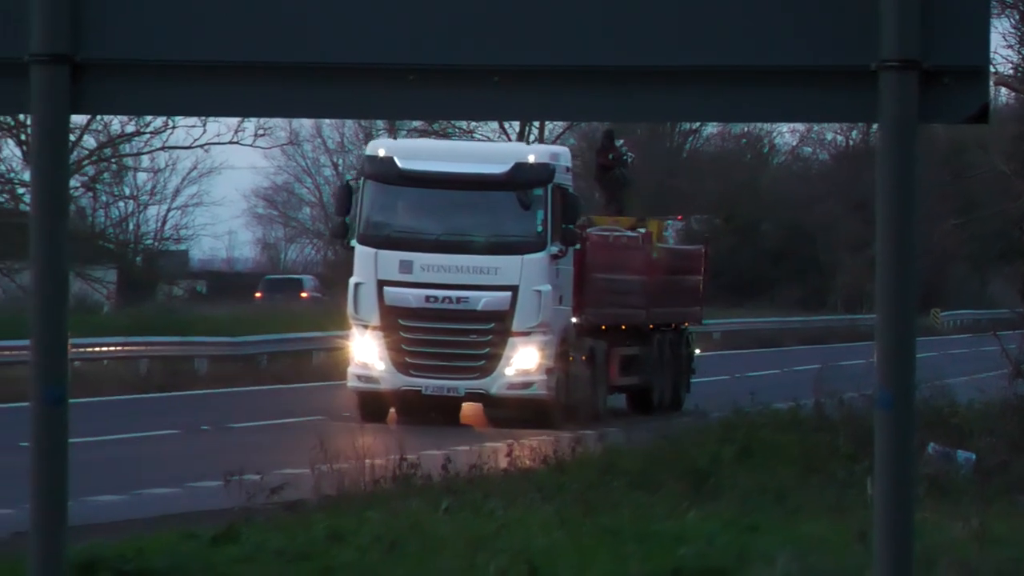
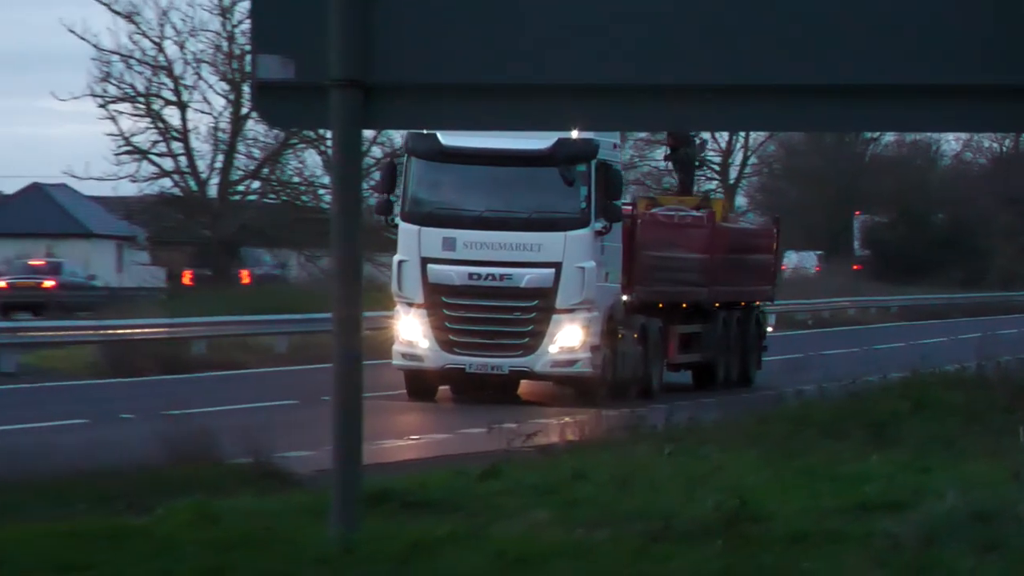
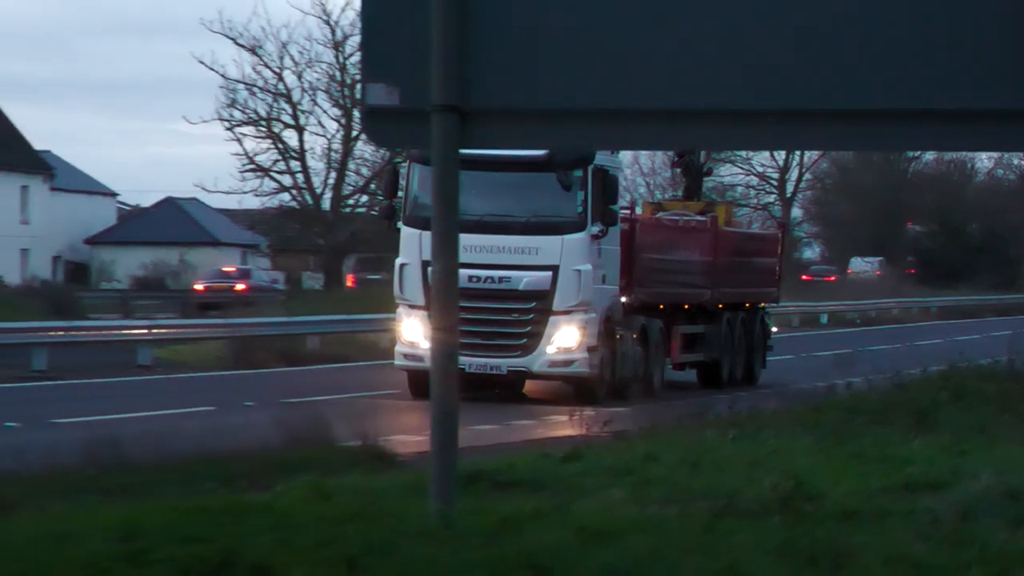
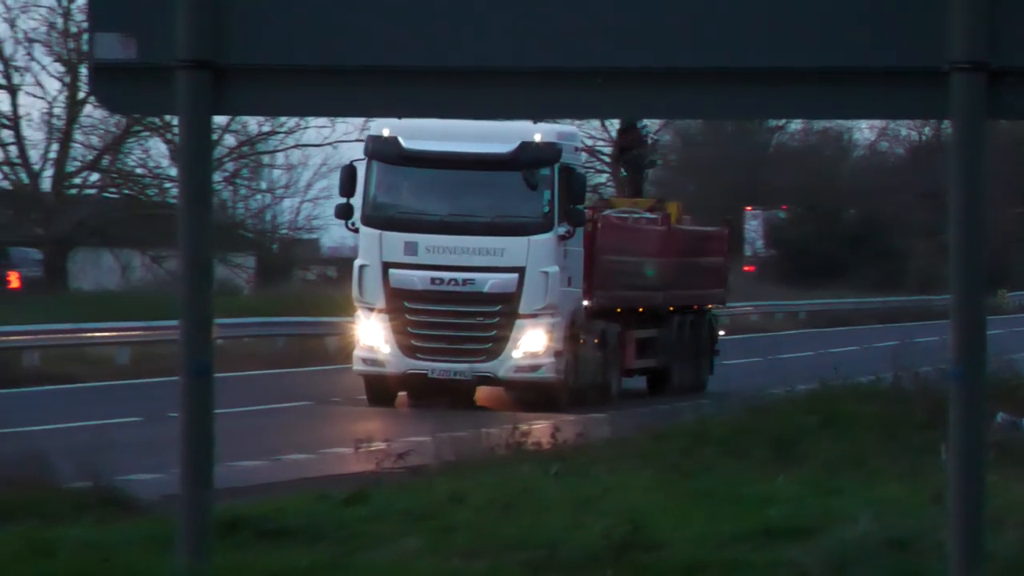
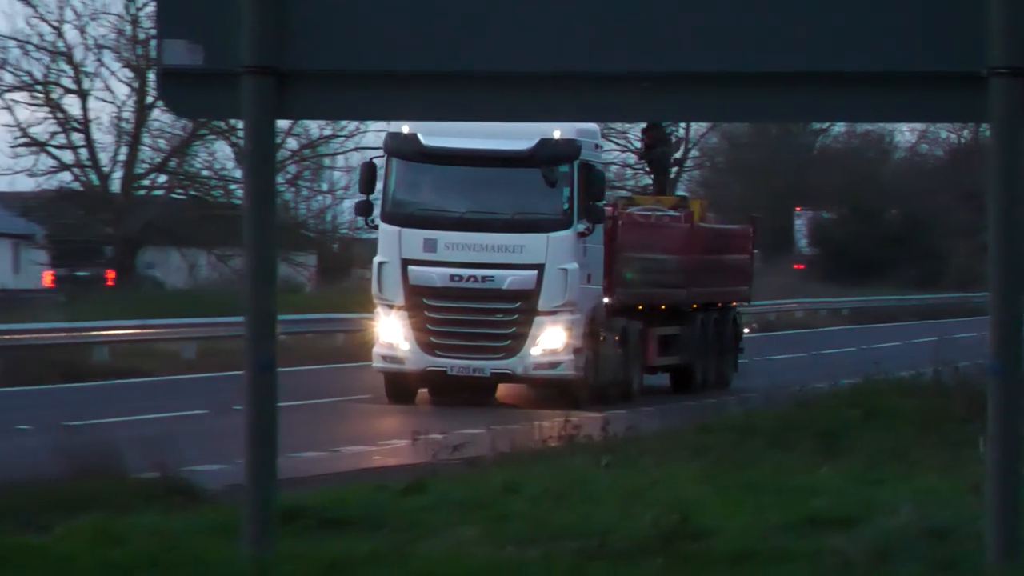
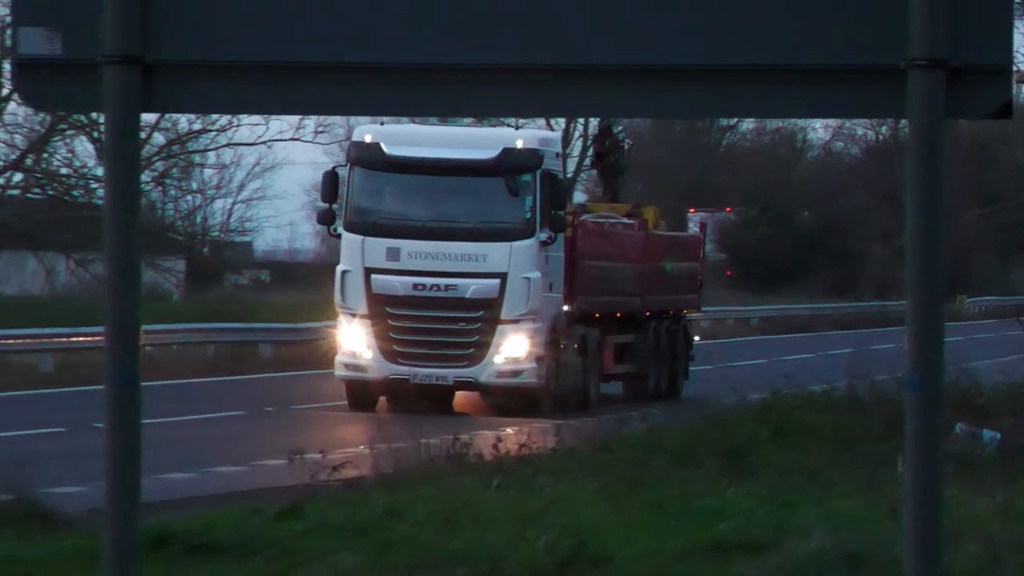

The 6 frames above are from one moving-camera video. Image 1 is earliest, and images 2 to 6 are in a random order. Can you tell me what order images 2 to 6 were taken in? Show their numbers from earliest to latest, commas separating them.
6, 4, 5, 2, 3
